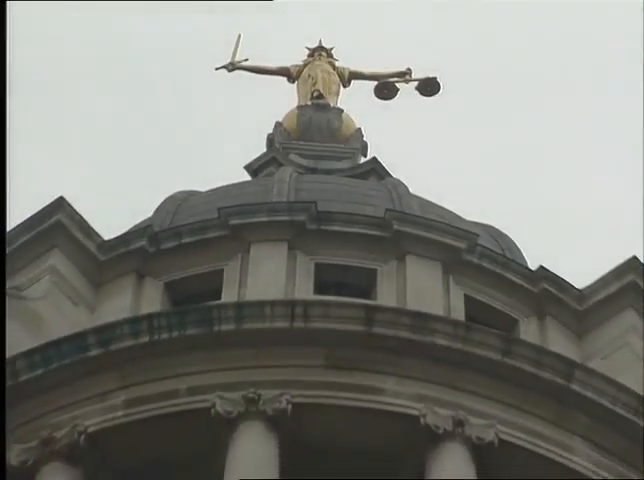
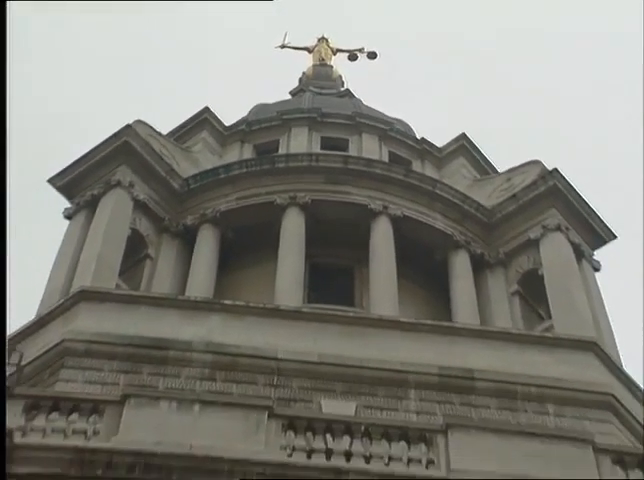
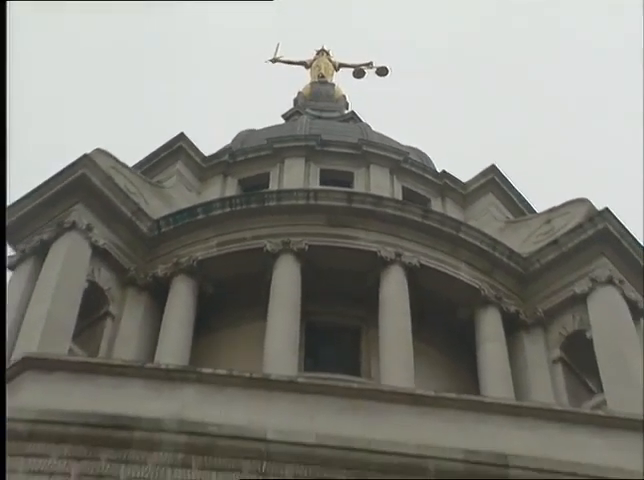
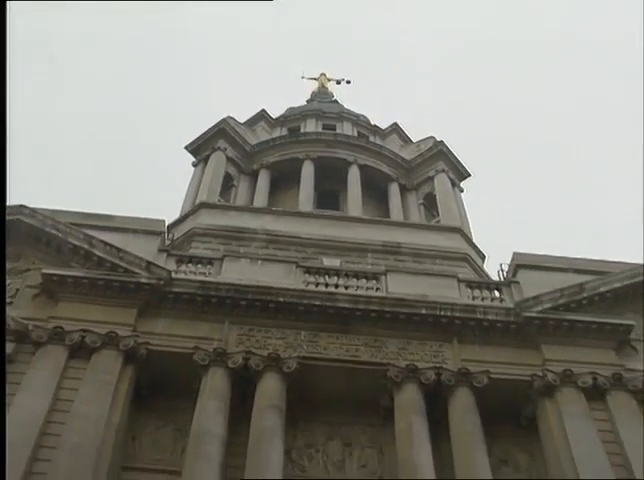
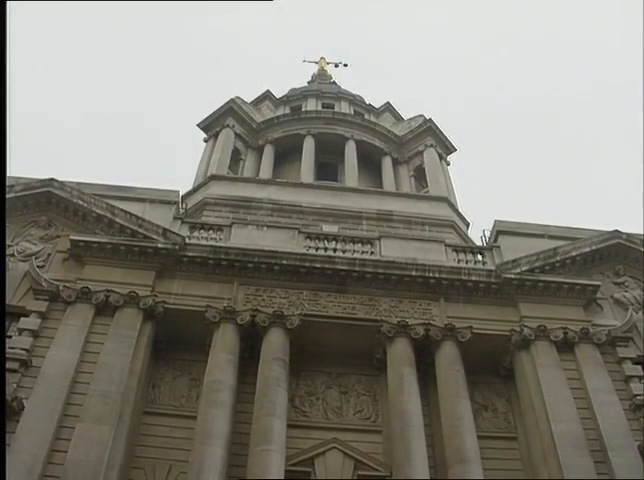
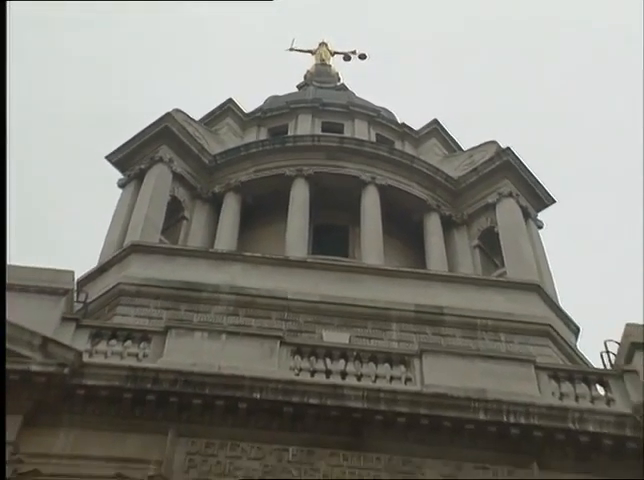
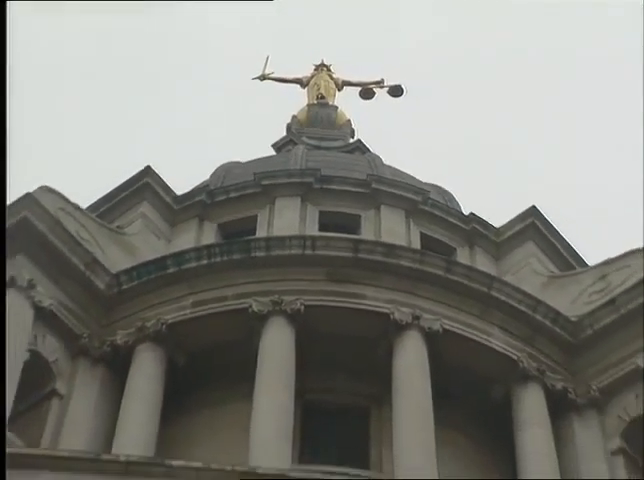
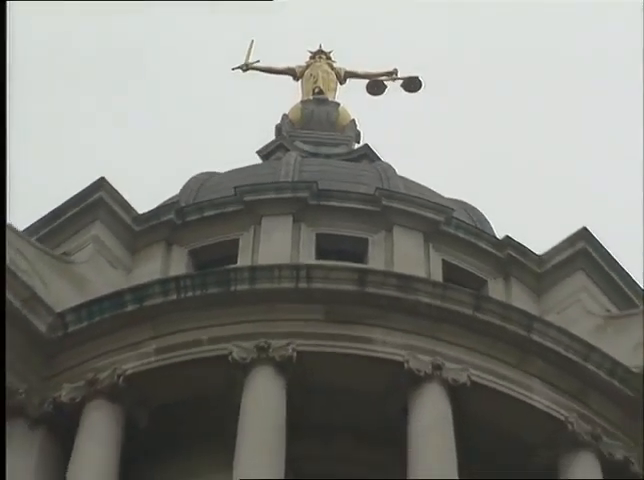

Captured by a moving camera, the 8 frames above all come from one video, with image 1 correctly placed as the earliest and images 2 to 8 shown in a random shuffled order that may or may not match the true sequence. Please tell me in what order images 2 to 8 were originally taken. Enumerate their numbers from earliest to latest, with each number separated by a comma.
8, 7, 3, 2, 6, 4, 5
